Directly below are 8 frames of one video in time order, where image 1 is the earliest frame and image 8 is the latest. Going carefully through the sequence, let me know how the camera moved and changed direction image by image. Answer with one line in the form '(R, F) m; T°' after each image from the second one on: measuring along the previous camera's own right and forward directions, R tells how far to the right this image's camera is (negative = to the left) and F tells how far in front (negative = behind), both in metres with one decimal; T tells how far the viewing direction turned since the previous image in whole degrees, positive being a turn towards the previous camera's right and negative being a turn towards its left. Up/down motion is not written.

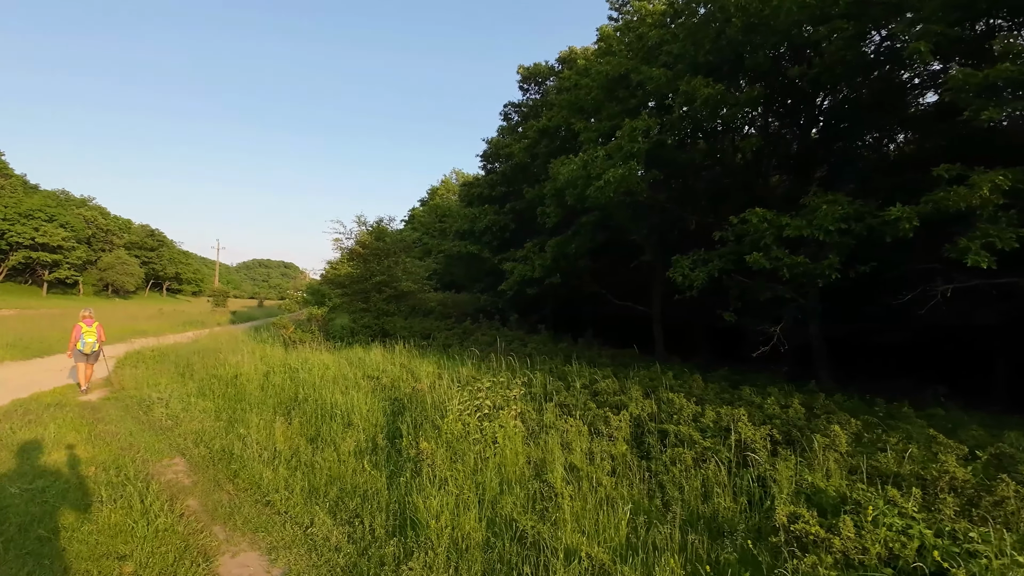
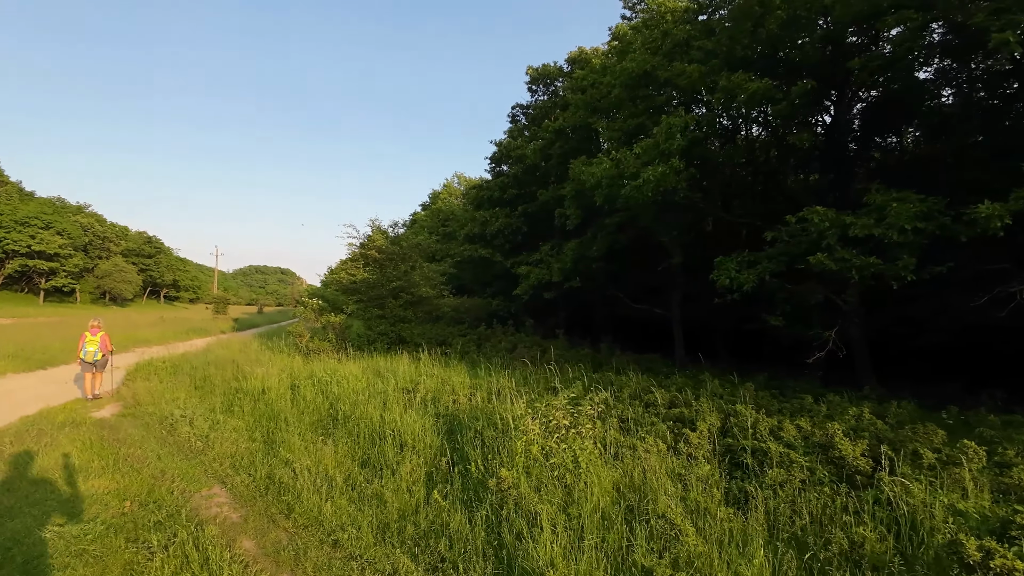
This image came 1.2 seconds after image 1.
(-0.6, +0.4) m; 0°
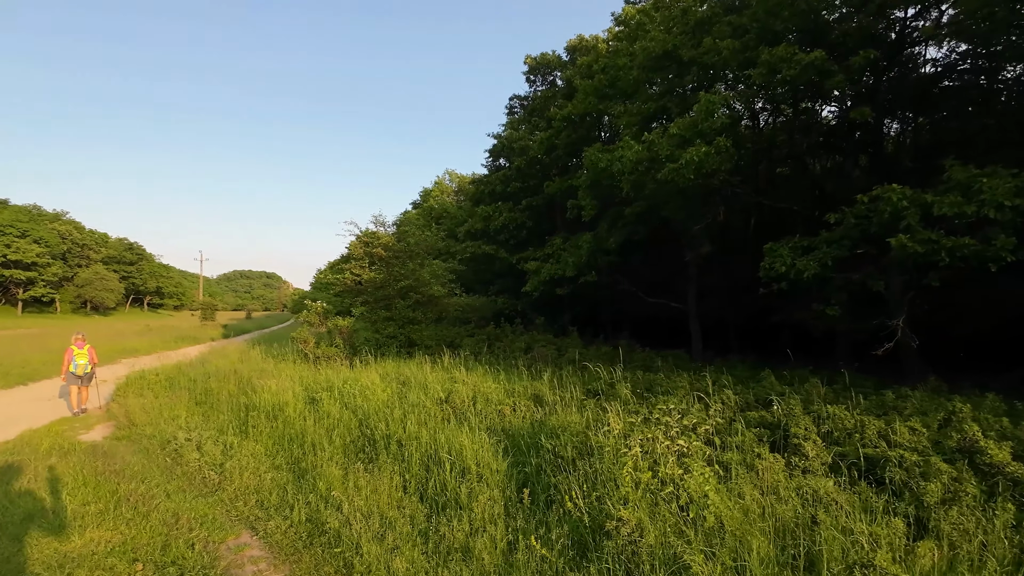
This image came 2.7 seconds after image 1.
(-0.7, +0.8) m; +1°
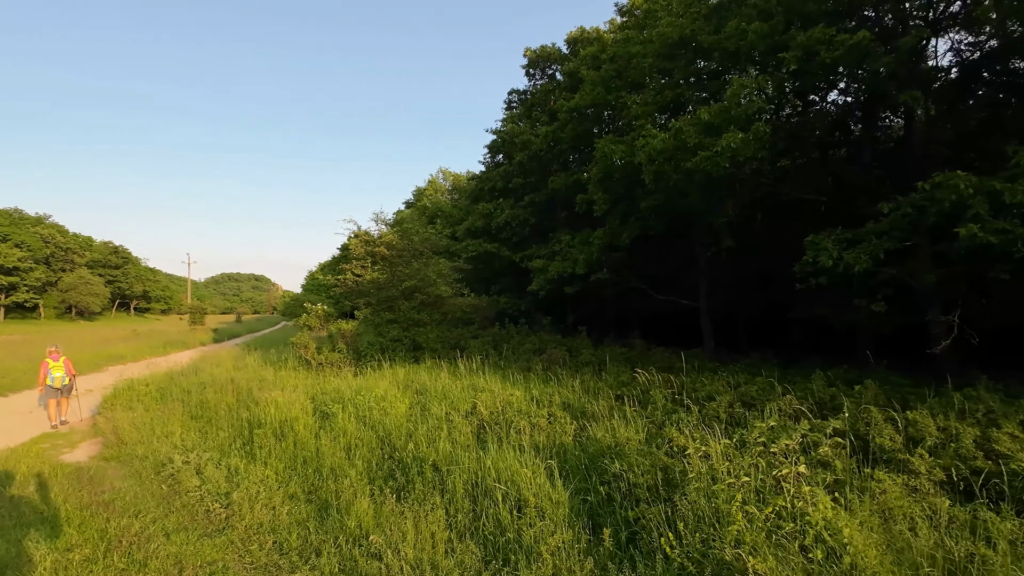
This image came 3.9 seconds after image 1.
(-0.5, +0.6) m; +1°
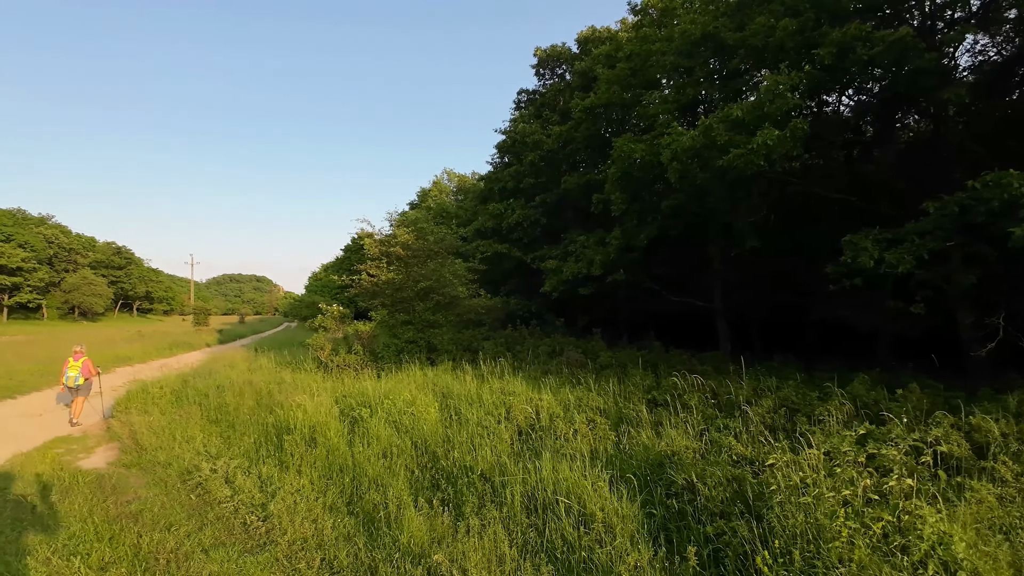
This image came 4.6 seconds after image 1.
(-0.4, +0.2) m; 0°
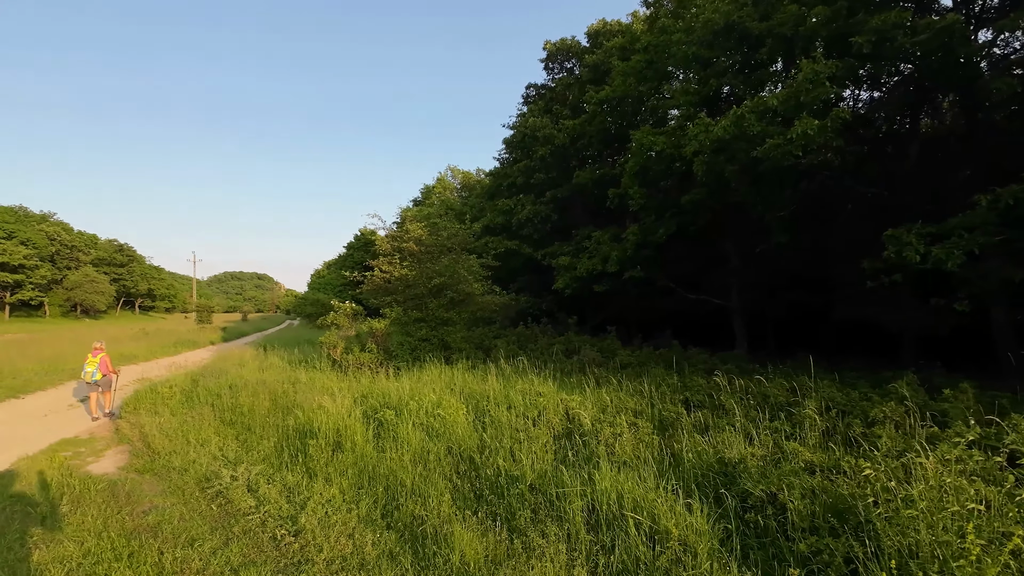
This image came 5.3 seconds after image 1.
(-0.3, +0.3) m; 0°
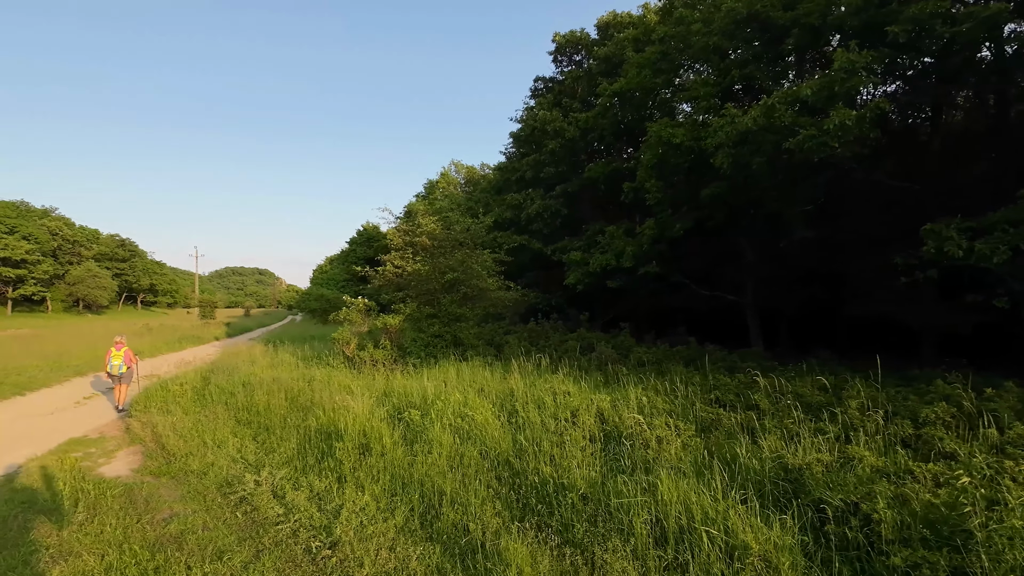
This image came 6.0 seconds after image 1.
(-0.3, +0.2) m; 0°
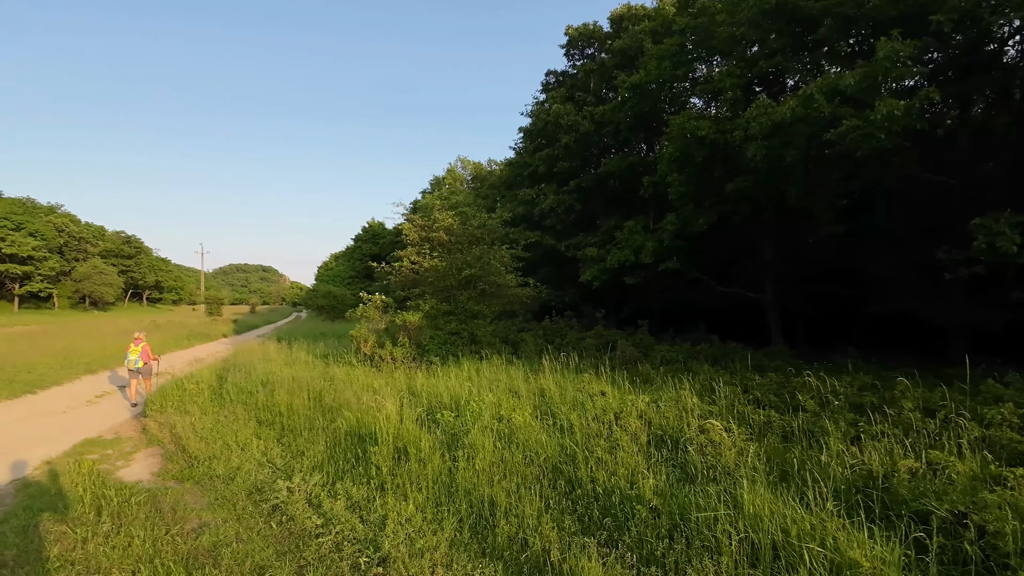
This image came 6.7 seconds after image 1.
(-0.4, +0.3) m; 0°
